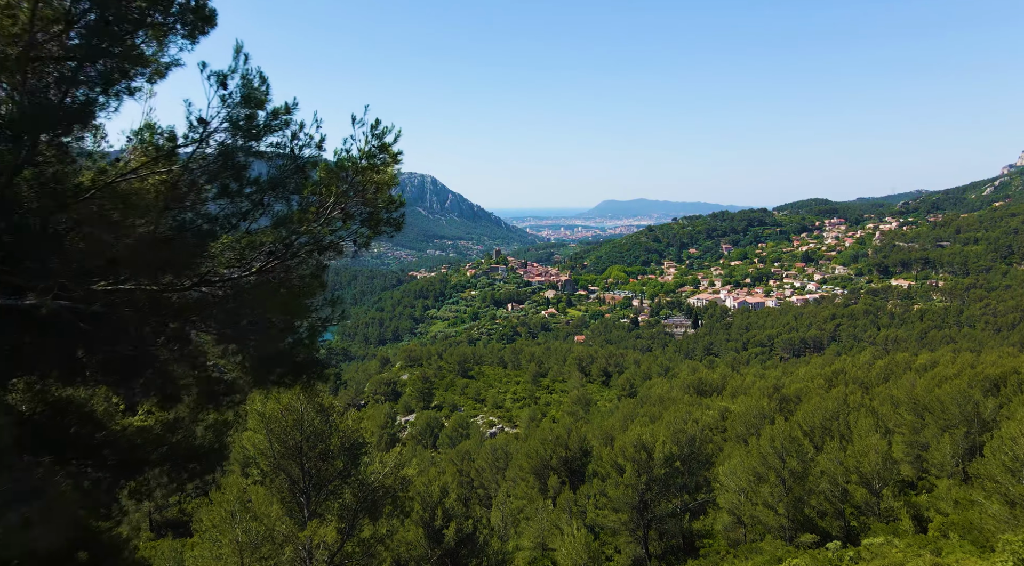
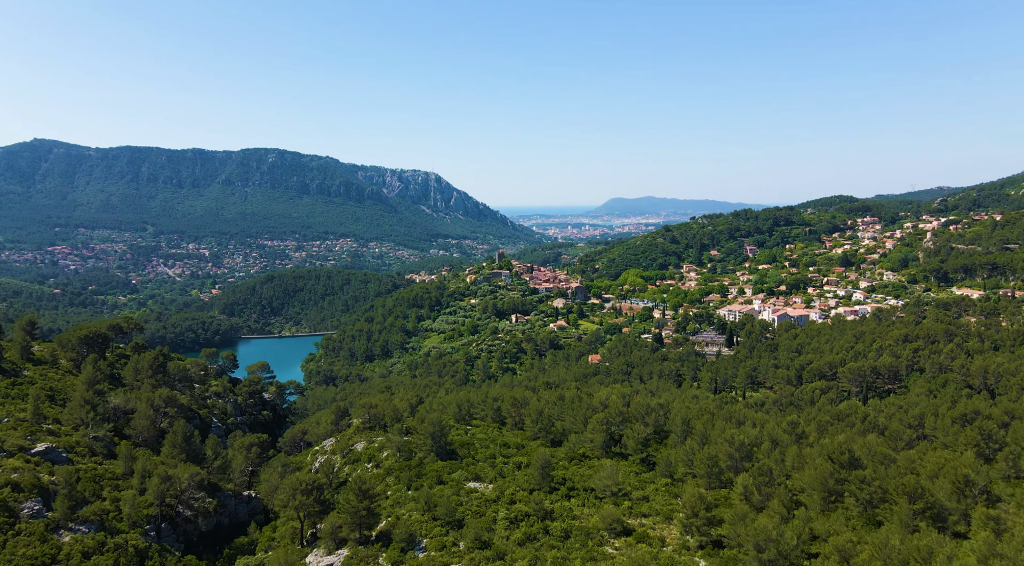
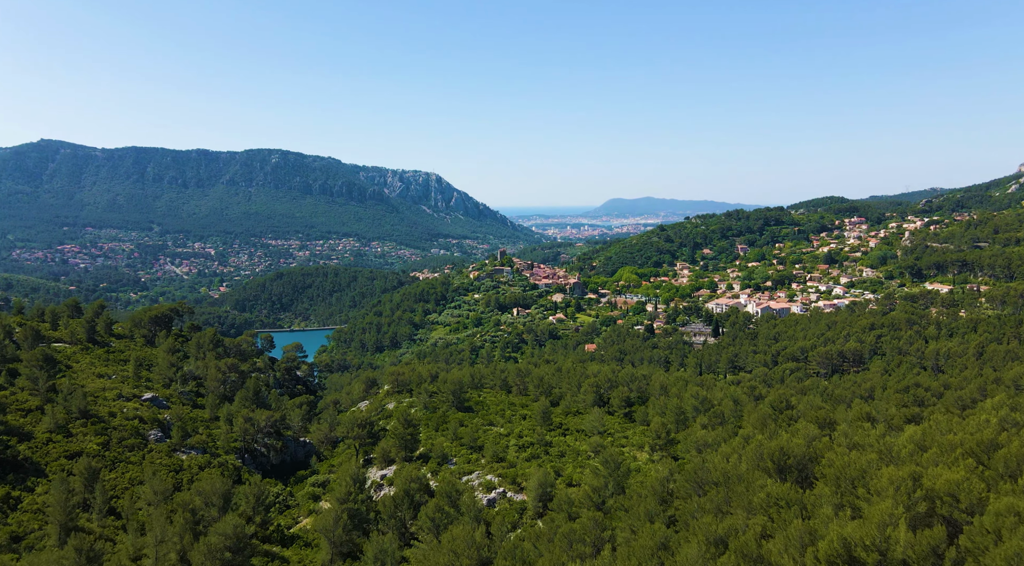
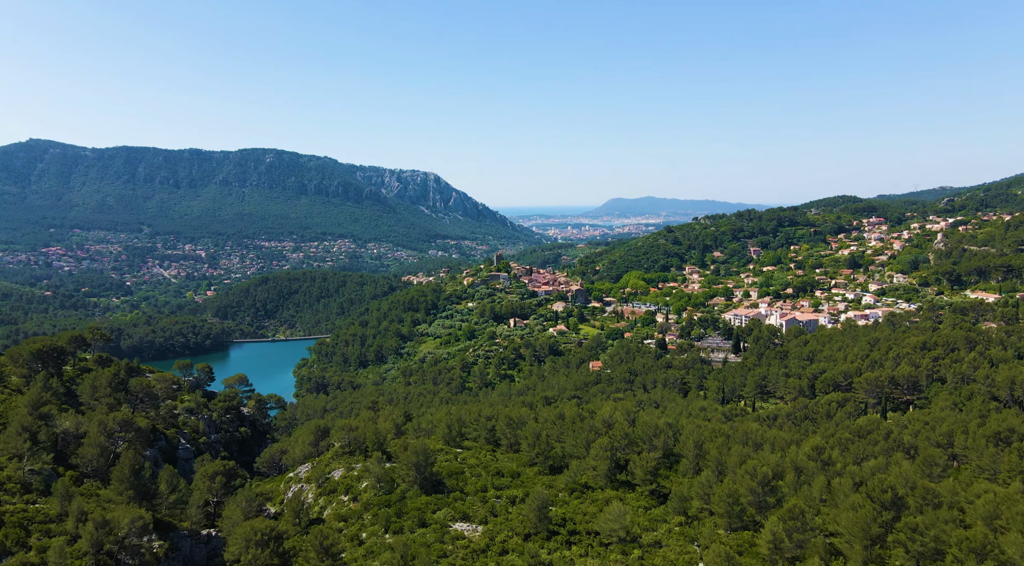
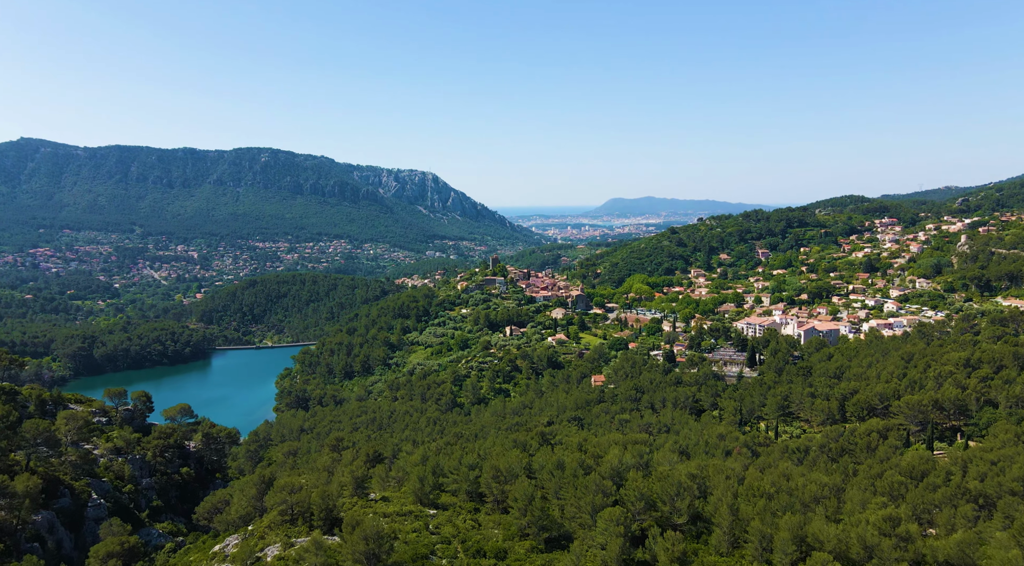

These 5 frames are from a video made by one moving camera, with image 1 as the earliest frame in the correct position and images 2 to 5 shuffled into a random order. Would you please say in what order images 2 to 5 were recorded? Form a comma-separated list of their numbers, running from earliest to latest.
3, 2, 4, 5
